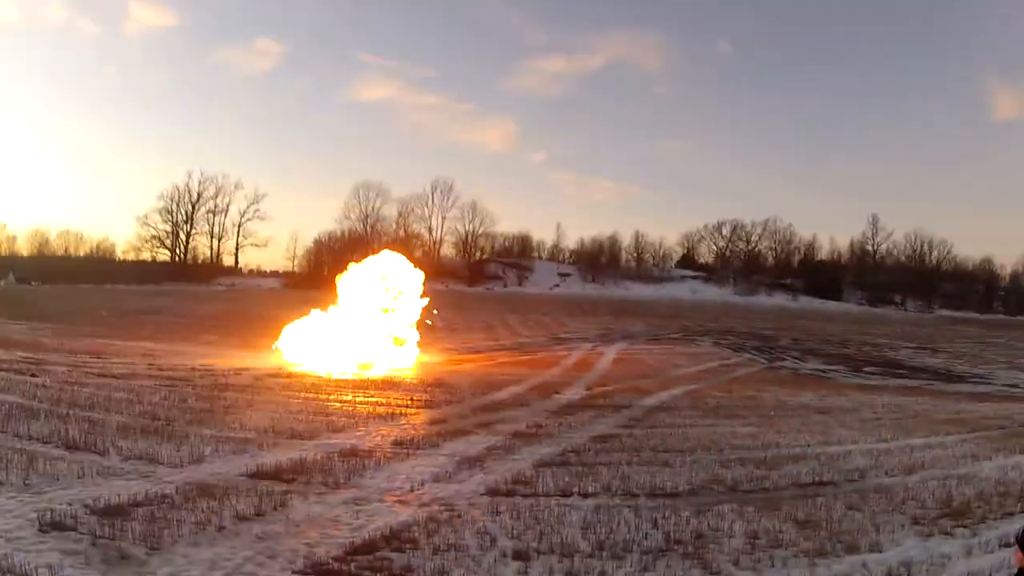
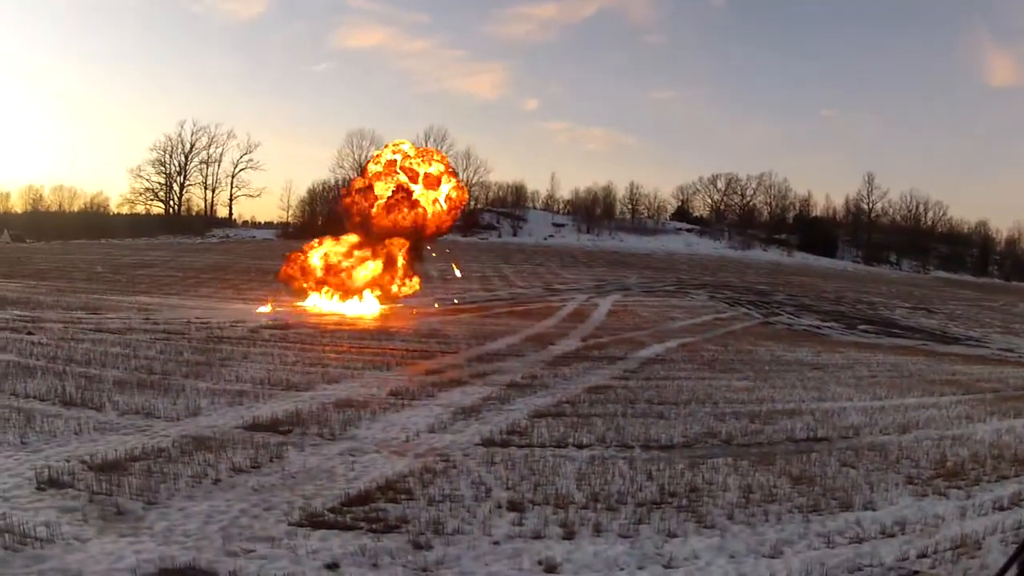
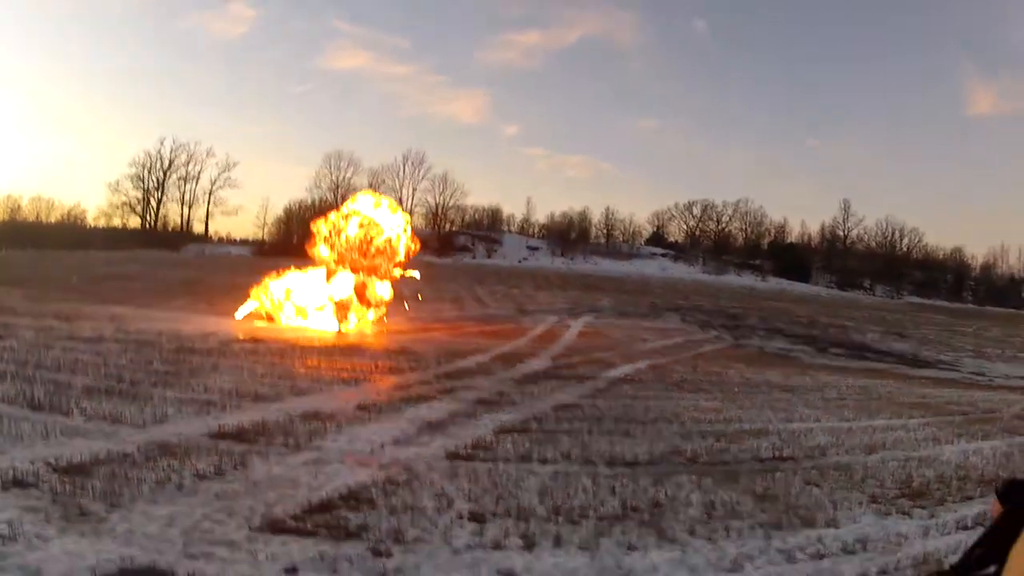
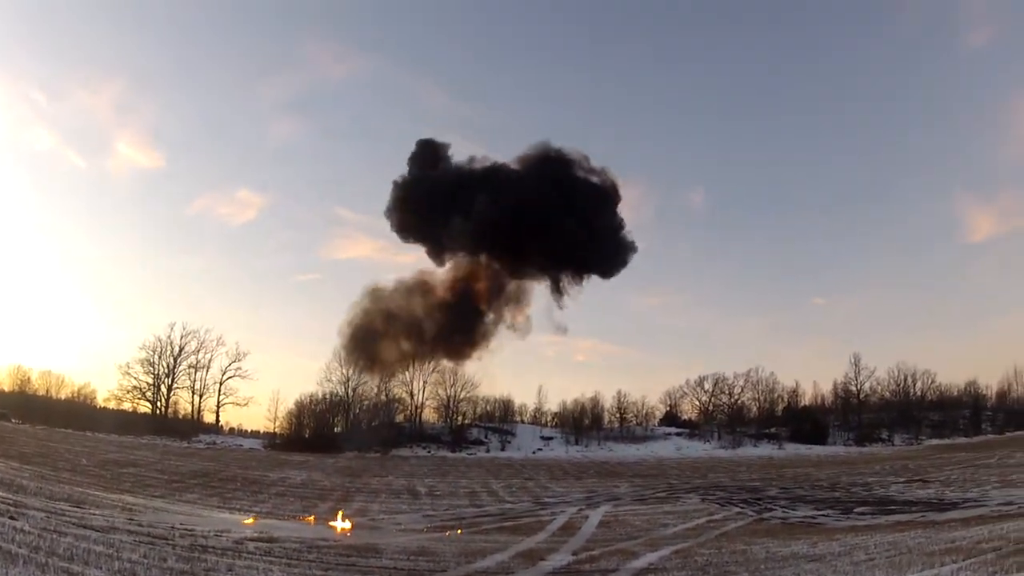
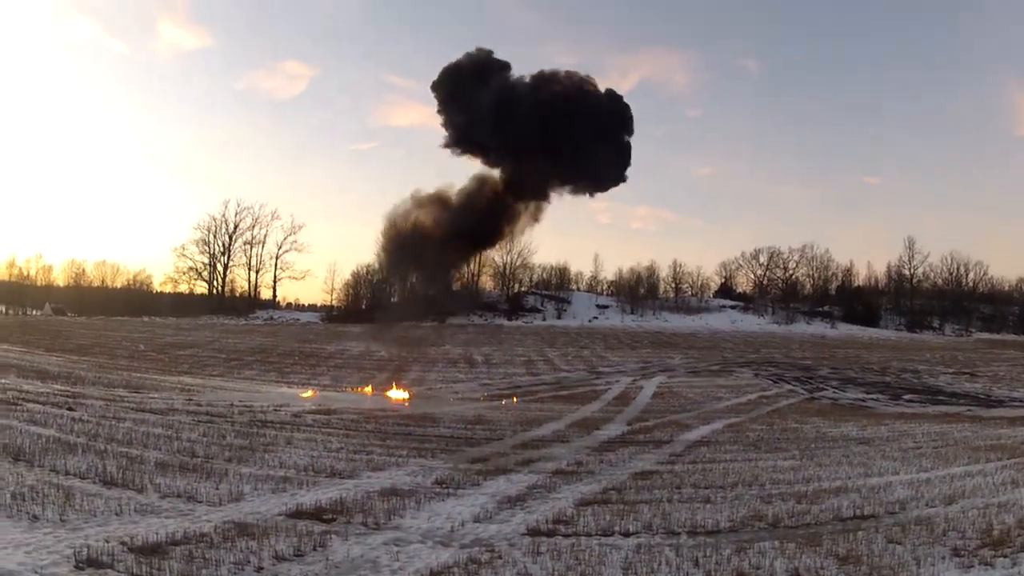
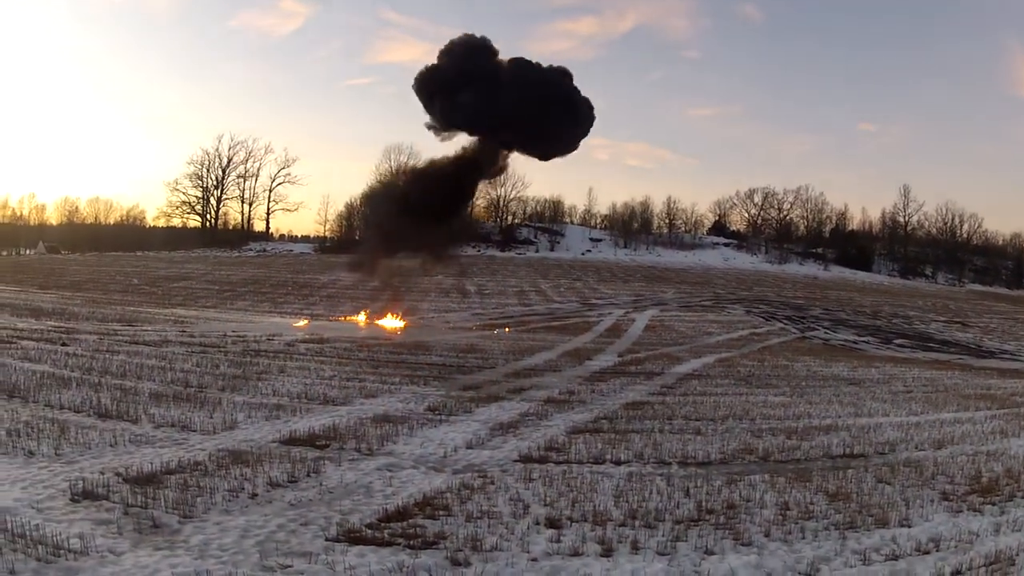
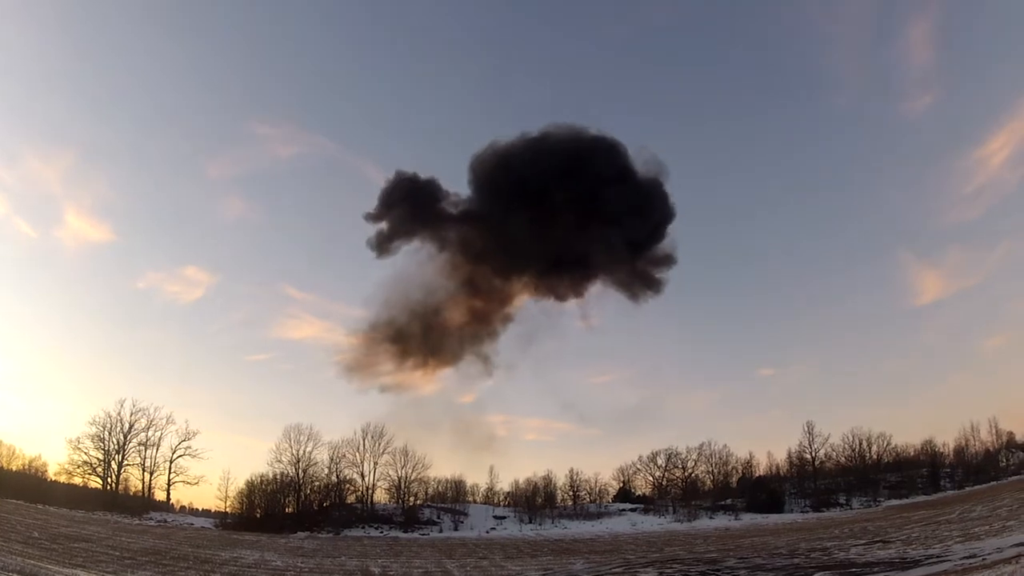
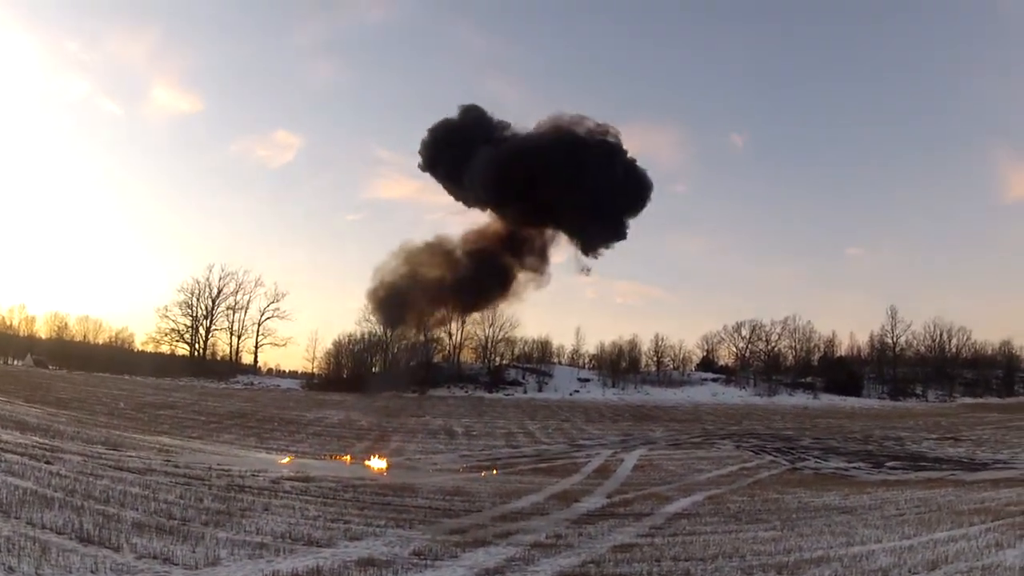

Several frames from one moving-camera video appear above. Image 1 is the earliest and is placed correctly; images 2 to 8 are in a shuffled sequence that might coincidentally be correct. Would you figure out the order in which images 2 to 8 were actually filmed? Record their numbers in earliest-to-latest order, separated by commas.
3, 2, 6, 5, 8, 4, 7
